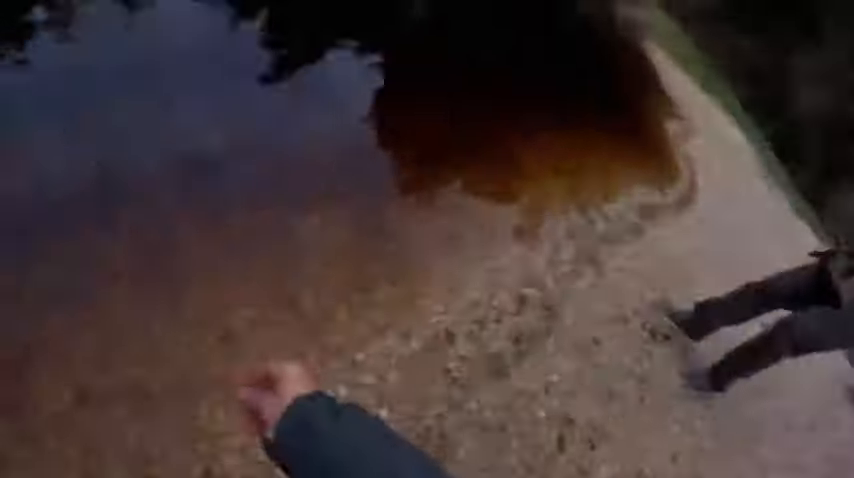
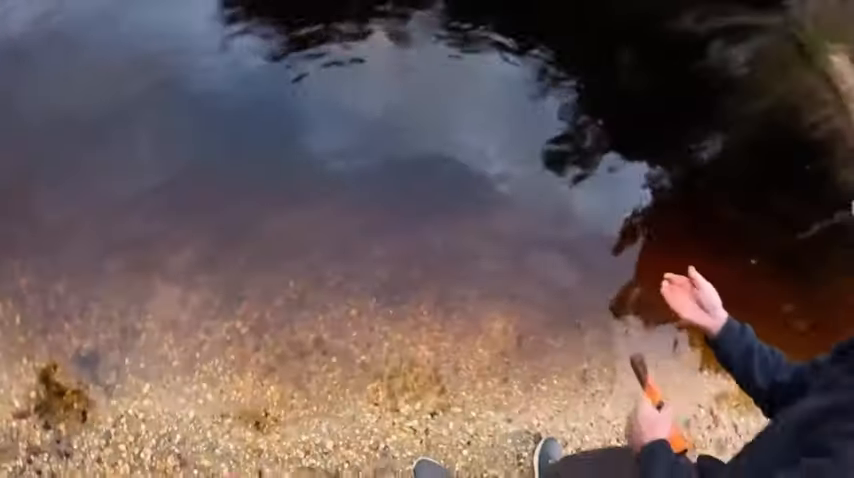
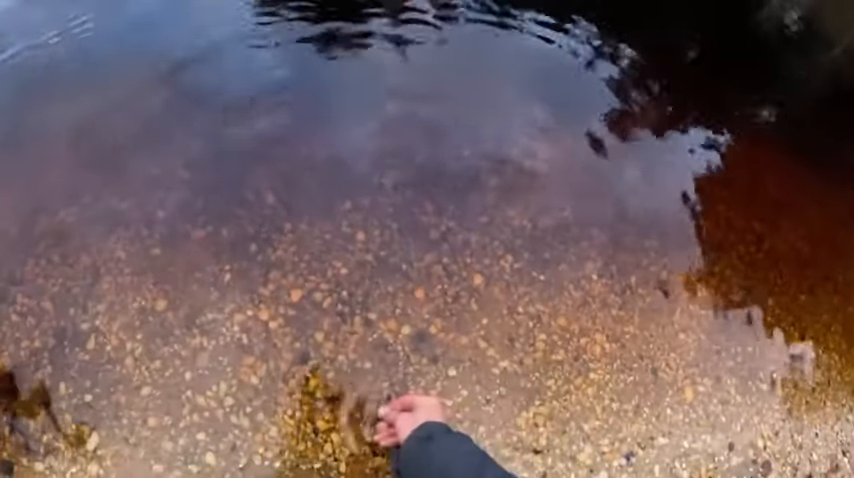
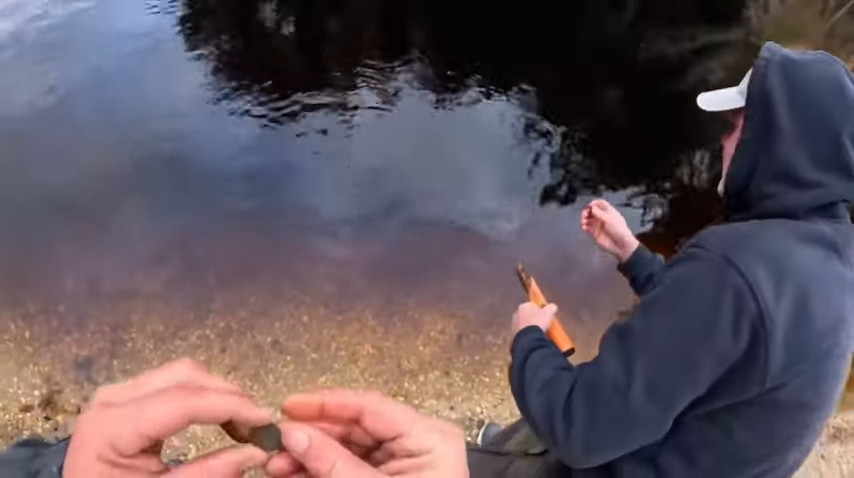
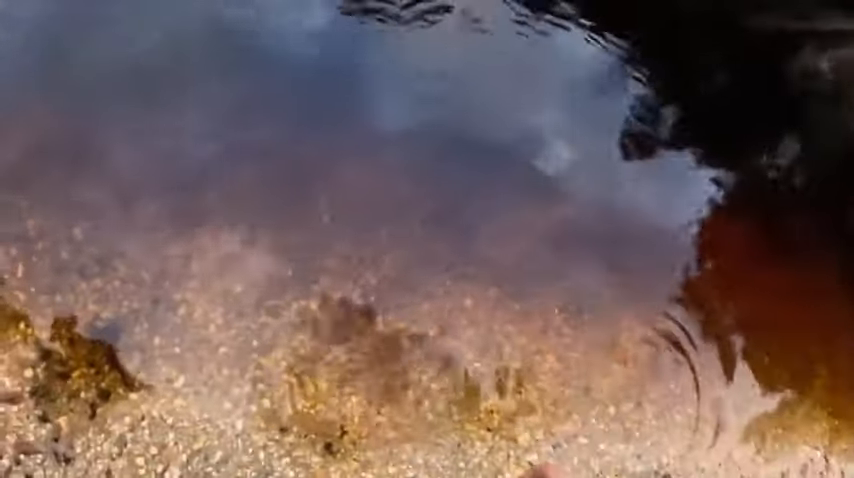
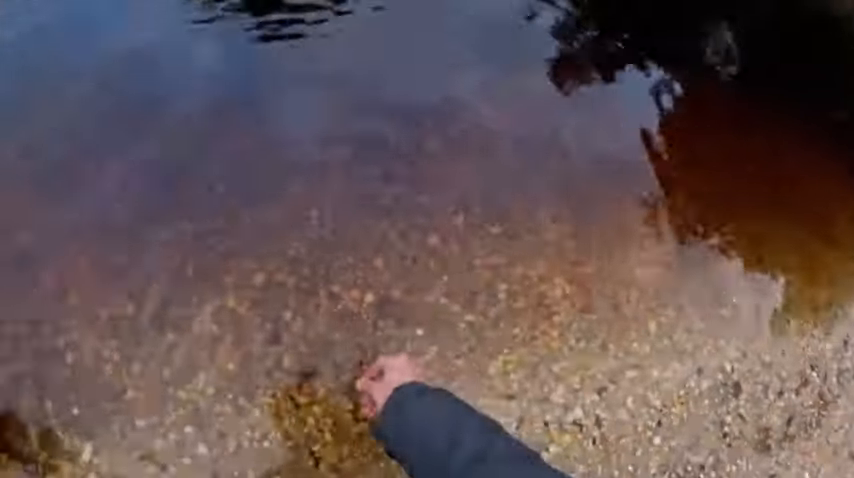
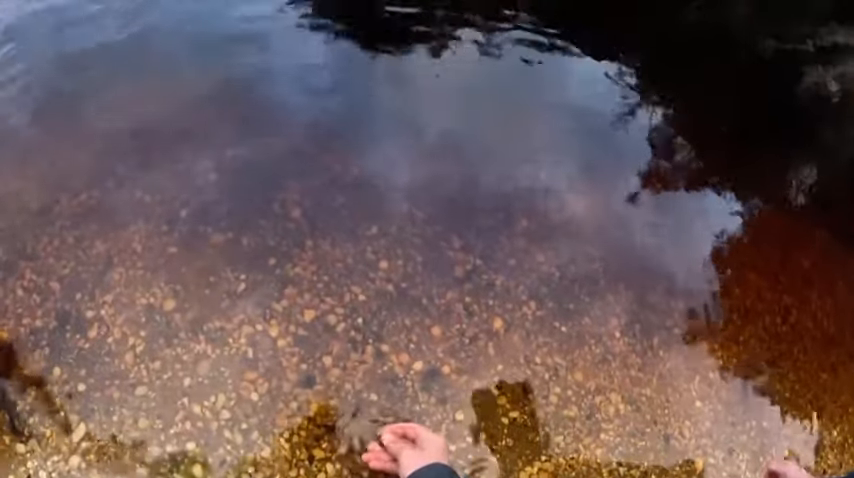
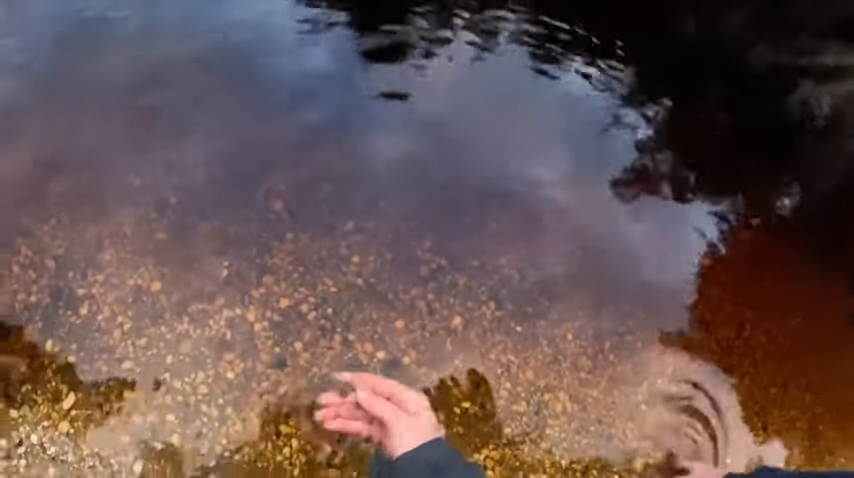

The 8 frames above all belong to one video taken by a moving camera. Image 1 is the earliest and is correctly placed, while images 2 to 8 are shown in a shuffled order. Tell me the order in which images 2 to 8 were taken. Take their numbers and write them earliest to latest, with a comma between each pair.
6, 3, 7, 8, 5, 2, 4
